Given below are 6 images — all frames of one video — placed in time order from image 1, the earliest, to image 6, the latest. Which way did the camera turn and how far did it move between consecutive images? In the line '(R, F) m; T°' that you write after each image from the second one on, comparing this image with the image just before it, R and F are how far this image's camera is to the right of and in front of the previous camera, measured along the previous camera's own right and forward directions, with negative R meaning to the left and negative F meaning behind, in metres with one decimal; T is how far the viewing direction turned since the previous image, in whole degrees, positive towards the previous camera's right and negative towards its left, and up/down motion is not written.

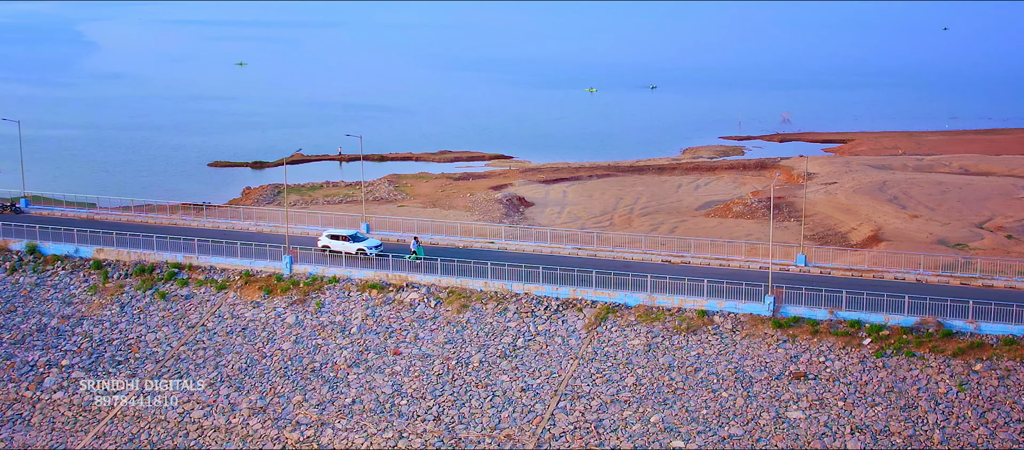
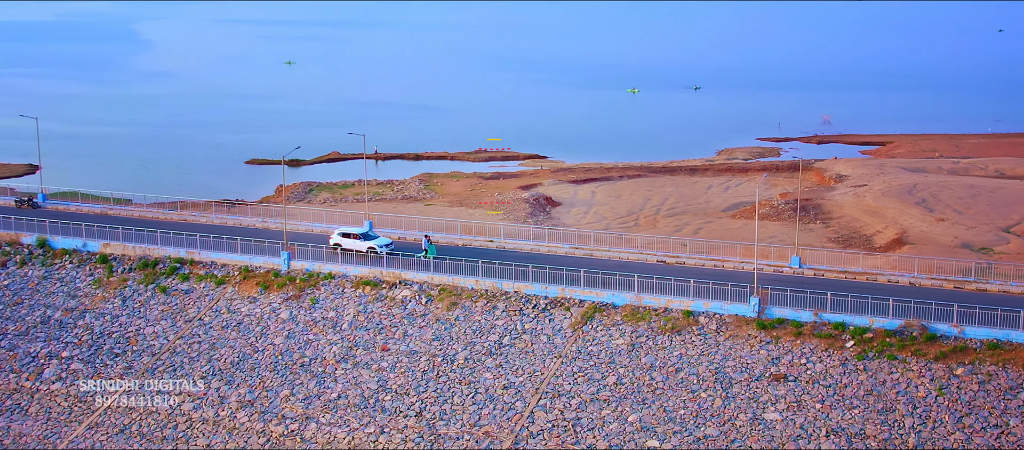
(+1.3, 0.0) m; -2°
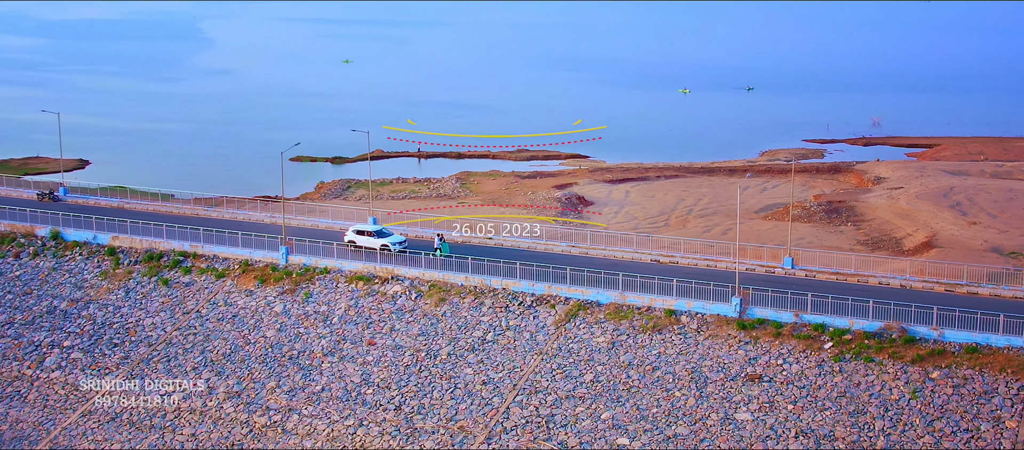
(+1.5, -0.1) m; -2°
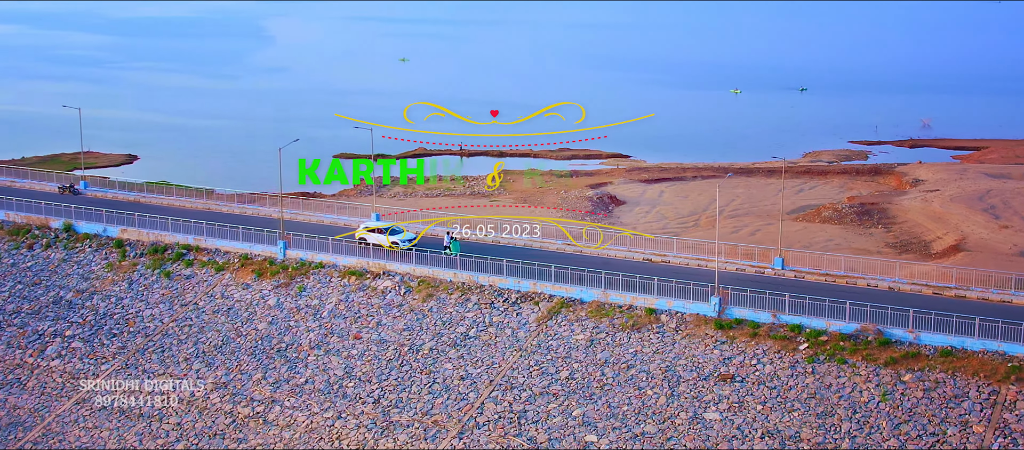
(+1.6, -0.1) m; -2°
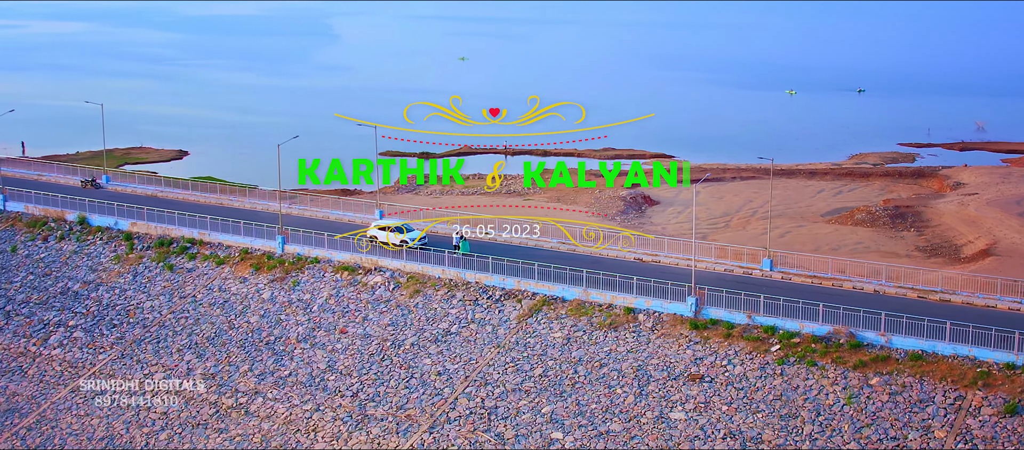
(+1.7, -0.2) m; -2°
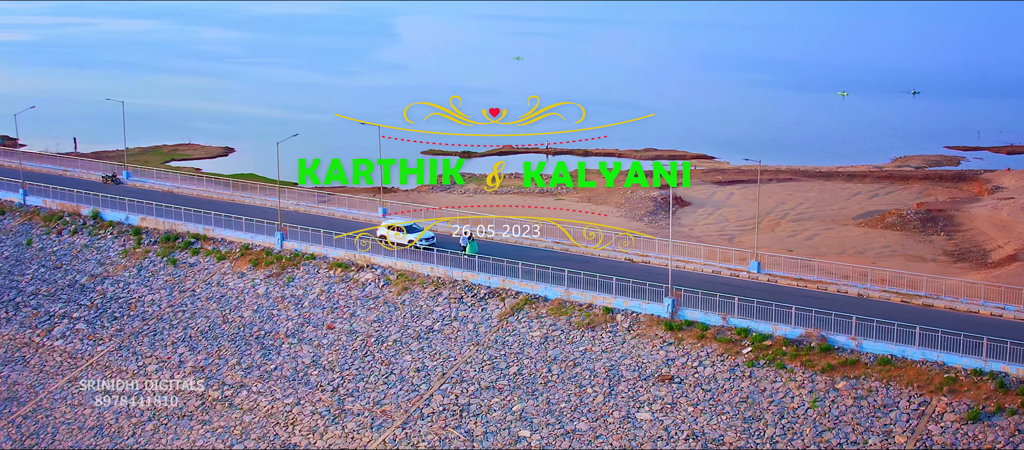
(+1.6, -0.2) m; -2°
